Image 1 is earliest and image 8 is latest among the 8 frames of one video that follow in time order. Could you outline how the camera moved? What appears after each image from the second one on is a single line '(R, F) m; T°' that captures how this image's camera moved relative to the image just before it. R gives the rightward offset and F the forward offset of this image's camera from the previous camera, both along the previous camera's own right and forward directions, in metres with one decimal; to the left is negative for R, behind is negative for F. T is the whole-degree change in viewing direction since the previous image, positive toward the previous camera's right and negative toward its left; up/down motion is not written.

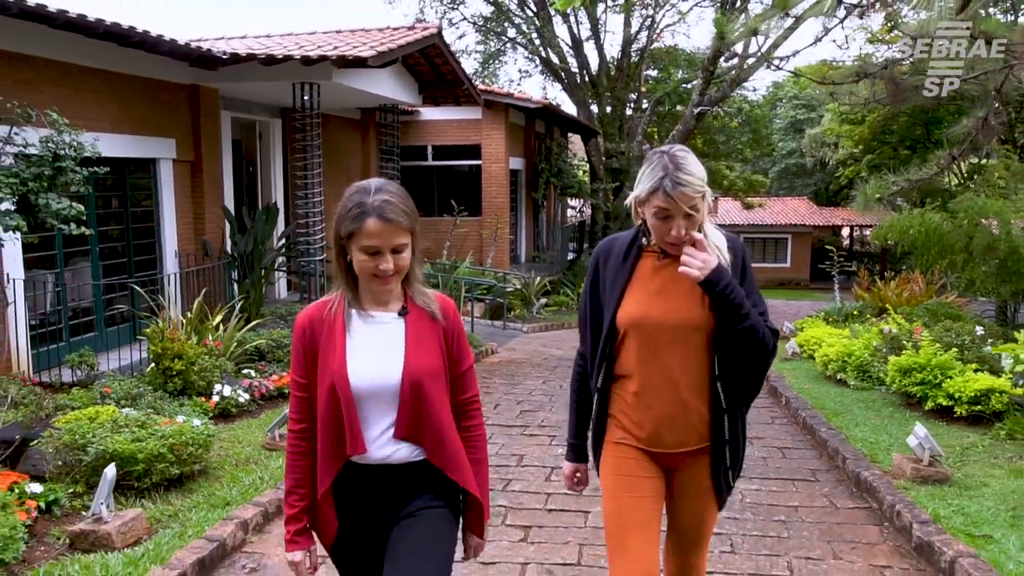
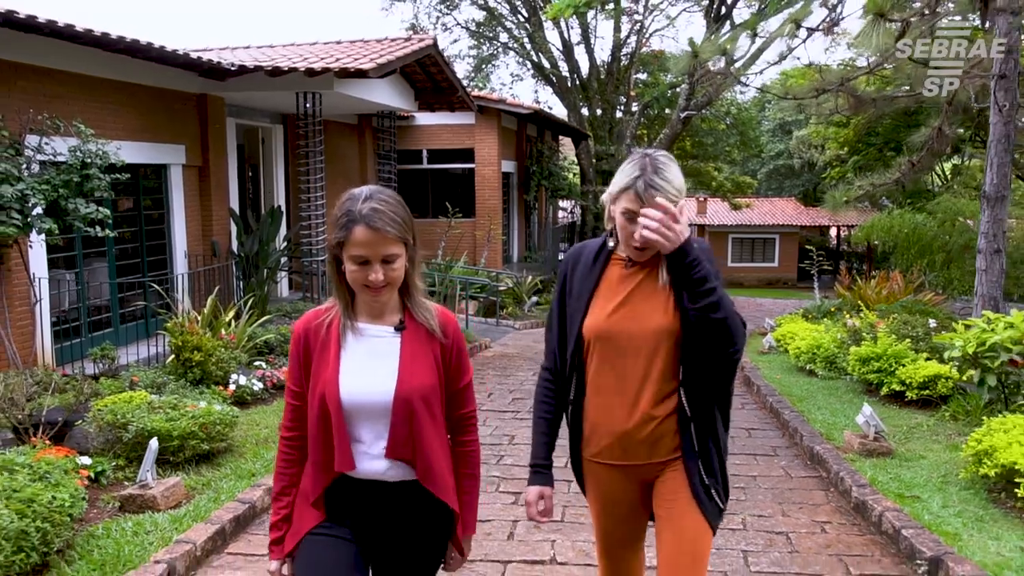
(0.0, -0.6) m; 0°
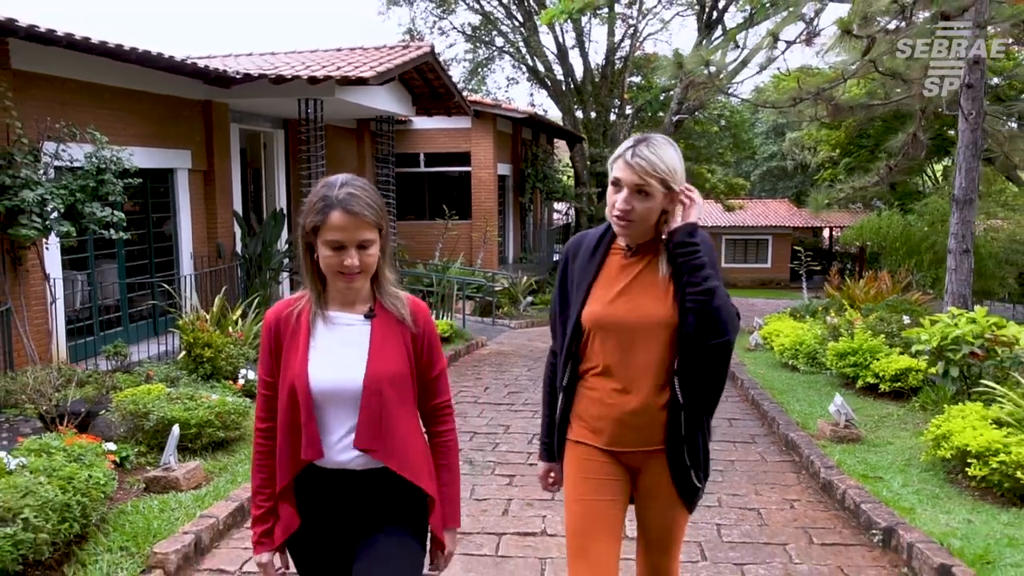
(0.0, -0.4) m; 0°
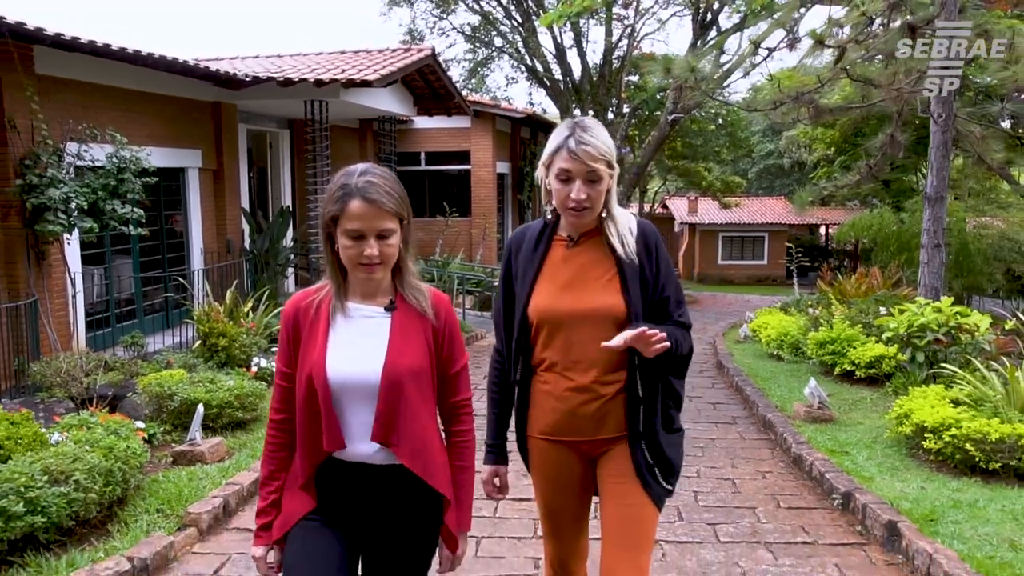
(0.0, -0.4) m; 0°
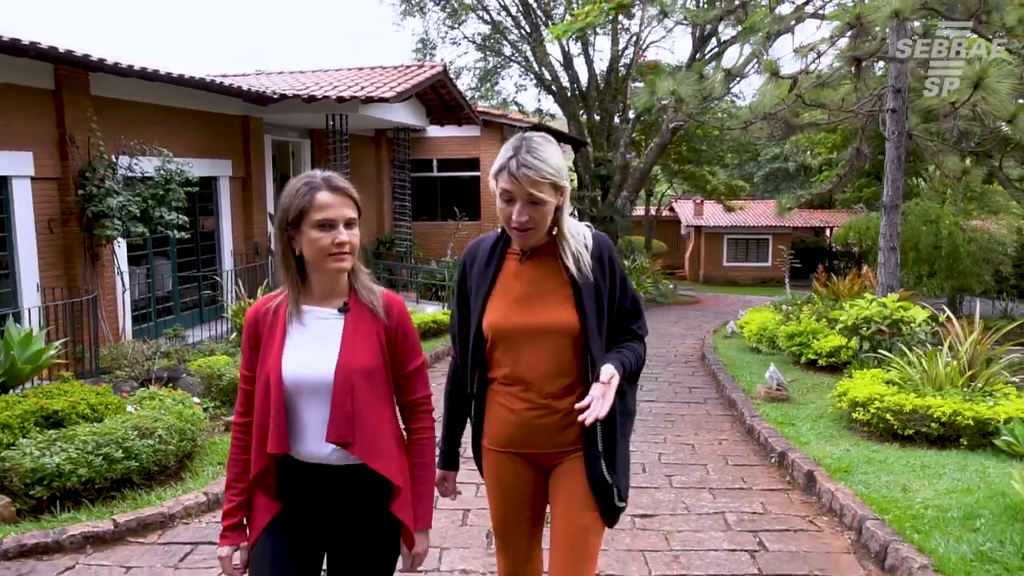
(+0.1, -1.0) m; -1°
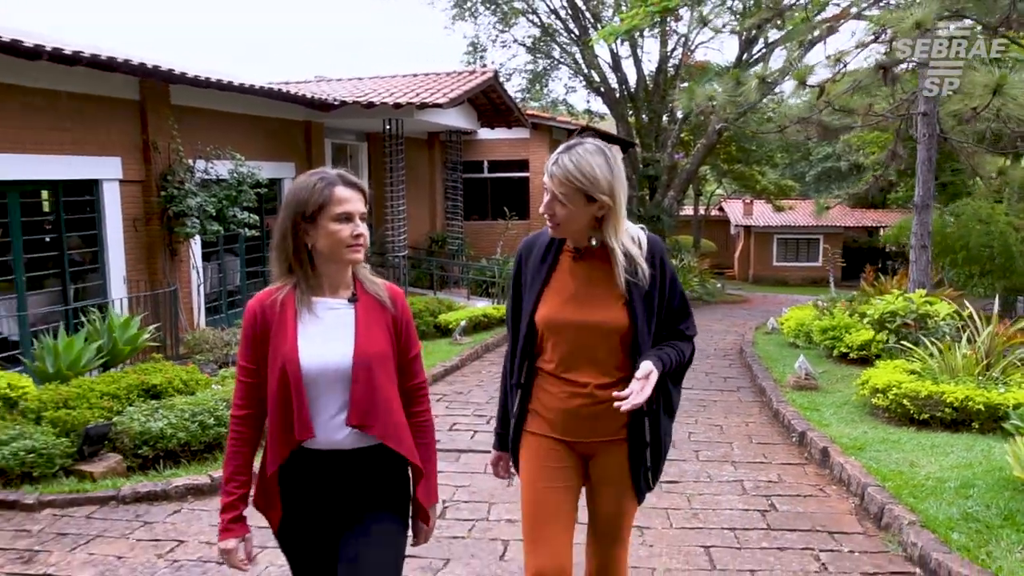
(0.0, -0.6) m; -3°
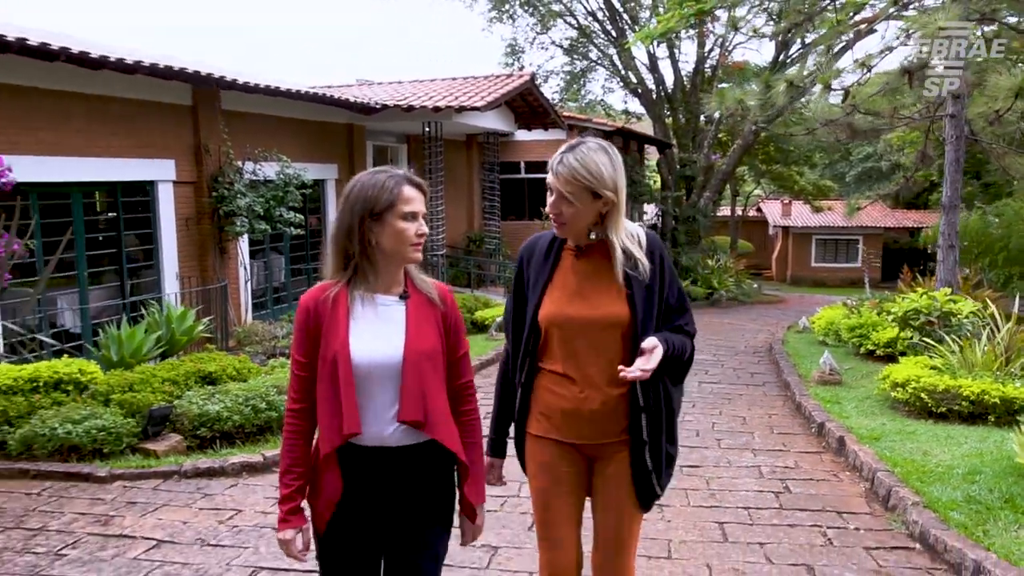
(0.0, -0.3) m; -2°
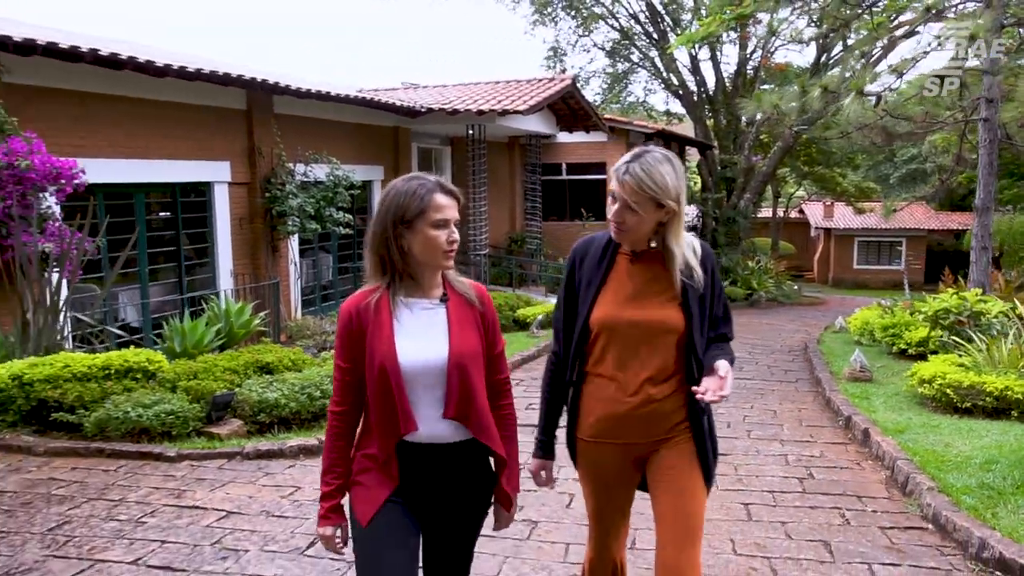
(0.0, -0.3) m; -3°
